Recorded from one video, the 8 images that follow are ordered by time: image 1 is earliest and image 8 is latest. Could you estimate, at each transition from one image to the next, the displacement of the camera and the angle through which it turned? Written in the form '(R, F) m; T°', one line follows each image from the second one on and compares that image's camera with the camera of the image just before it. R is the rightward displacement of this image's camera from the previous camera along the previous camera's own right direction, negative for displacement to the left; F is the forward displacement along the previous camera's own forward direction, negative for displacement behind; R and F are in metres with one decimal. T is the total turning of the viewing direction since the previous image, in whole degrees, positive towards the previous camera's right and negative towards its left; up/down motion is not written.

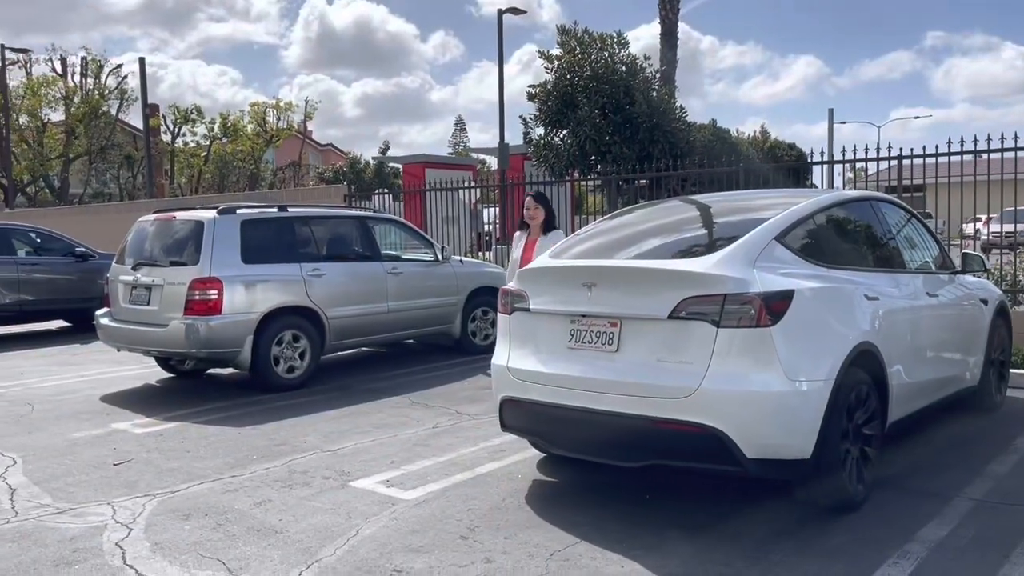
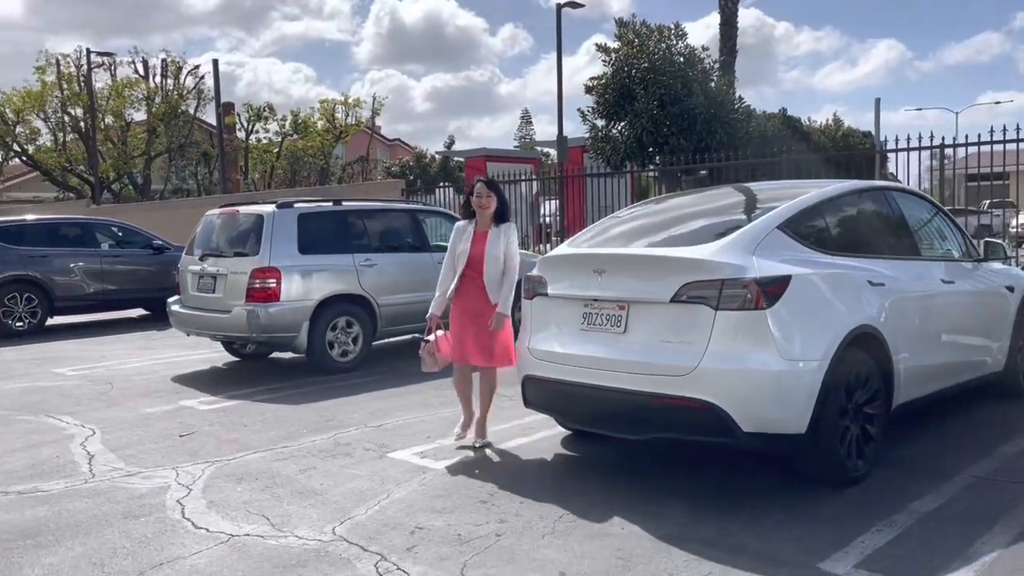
(+0.3, -0.4) m; -5°
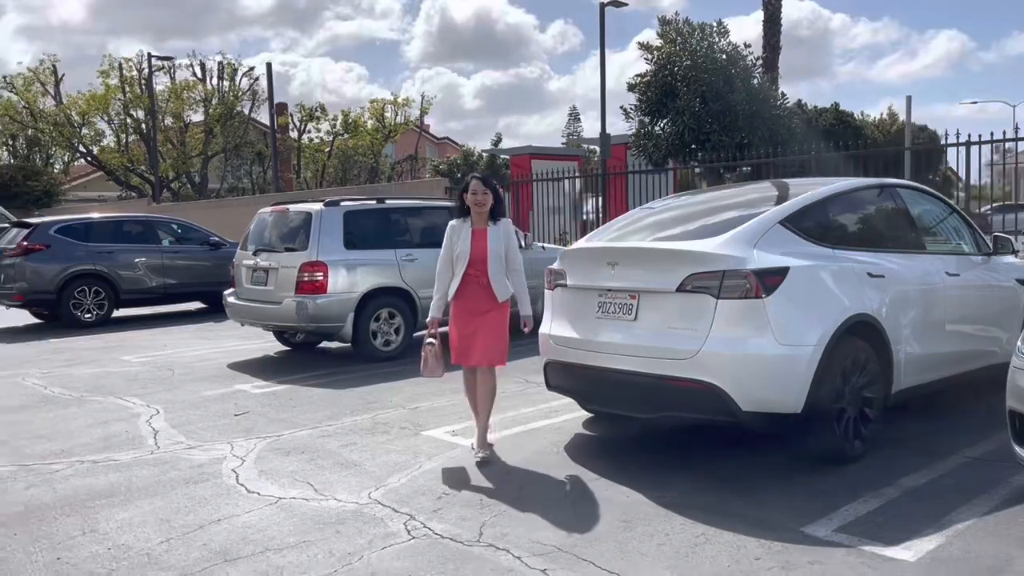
(+0.2, -0.5) m; -3°
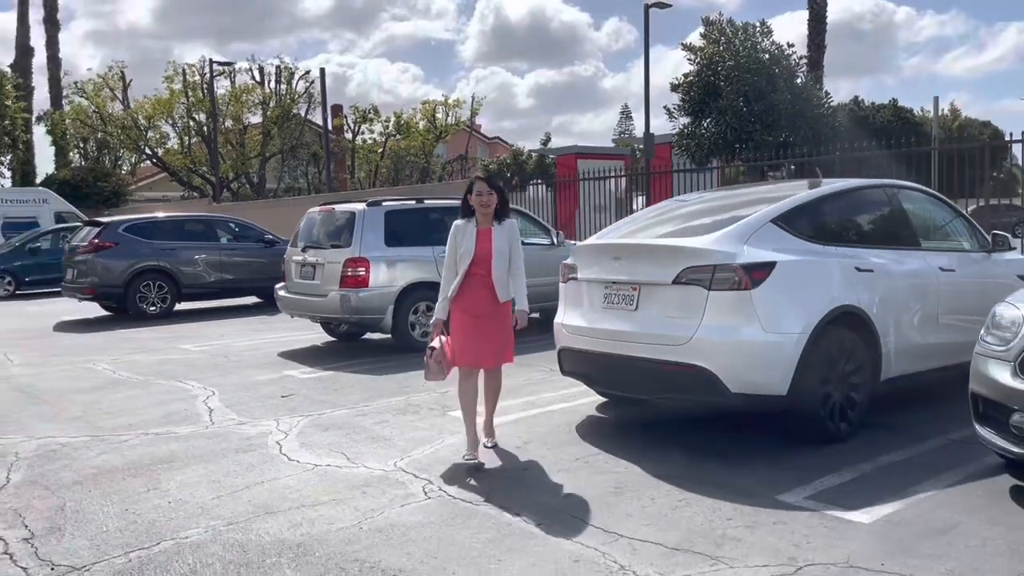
(+0.3, -0.6) m; -4°
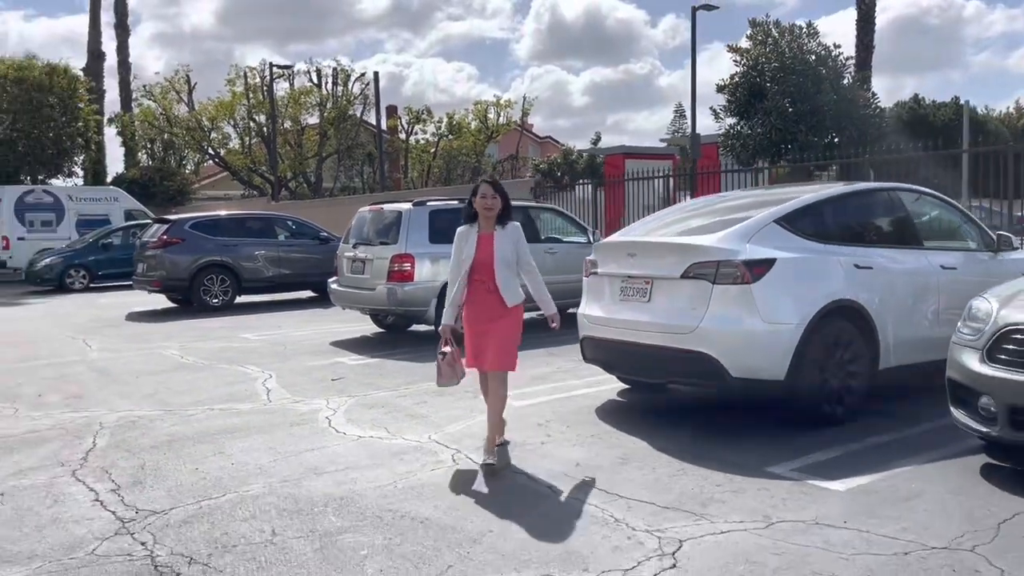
(+0.2, -0.7) m; -4°
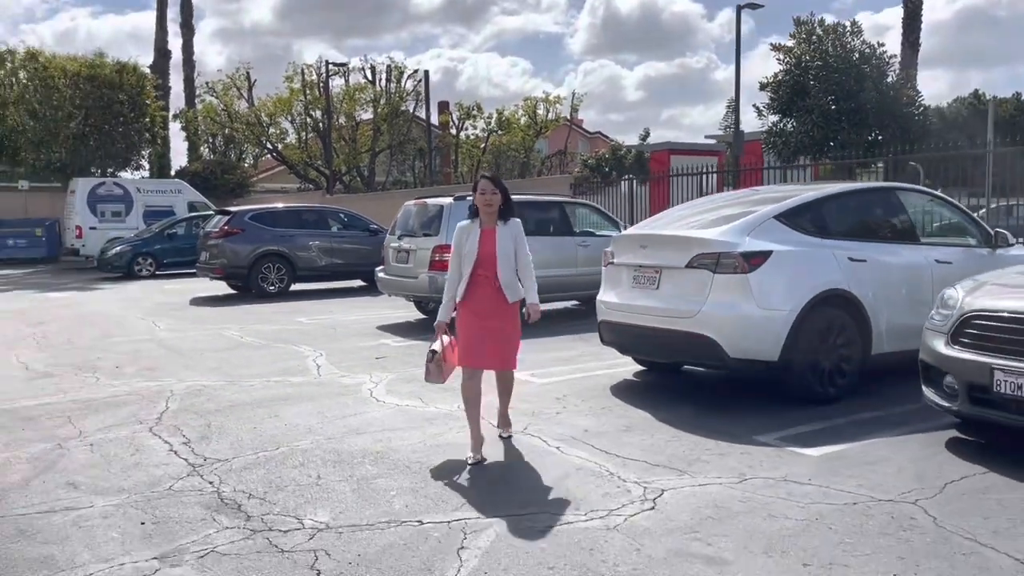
(+0.3, -0.8) m; -3°
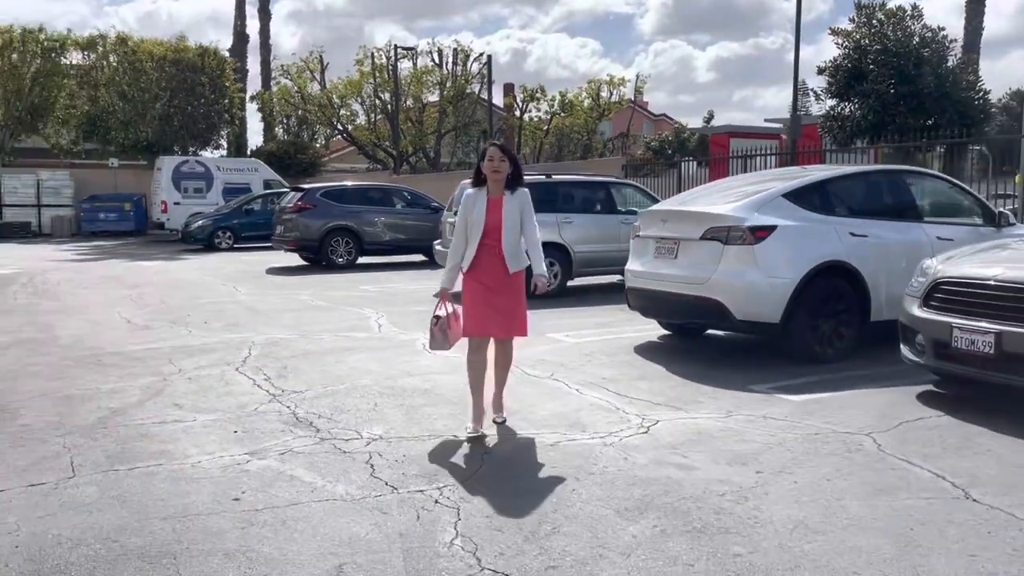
(+0.3, -1.0) m; -4°
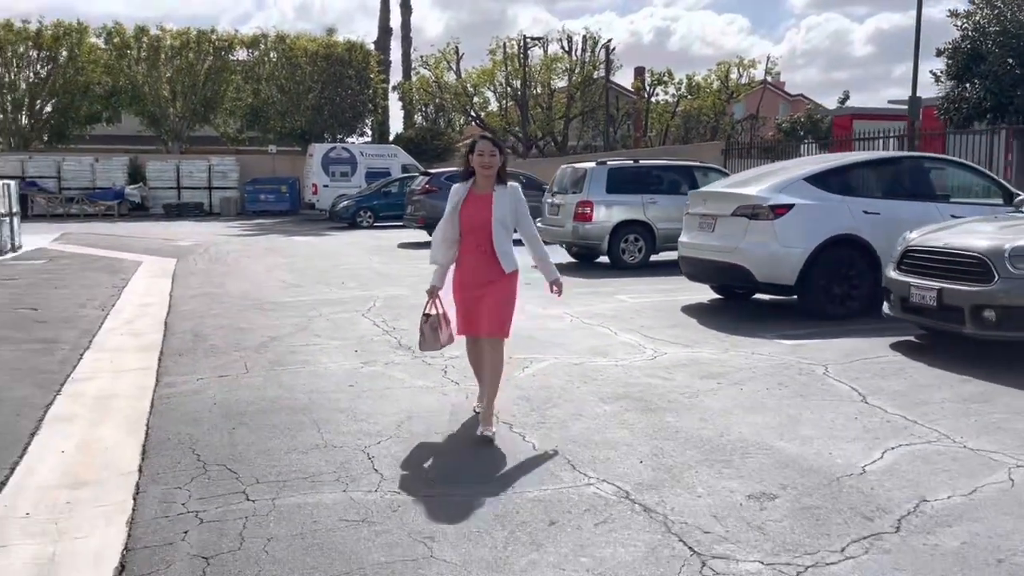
(+0.9, -2.0) m; -9°
